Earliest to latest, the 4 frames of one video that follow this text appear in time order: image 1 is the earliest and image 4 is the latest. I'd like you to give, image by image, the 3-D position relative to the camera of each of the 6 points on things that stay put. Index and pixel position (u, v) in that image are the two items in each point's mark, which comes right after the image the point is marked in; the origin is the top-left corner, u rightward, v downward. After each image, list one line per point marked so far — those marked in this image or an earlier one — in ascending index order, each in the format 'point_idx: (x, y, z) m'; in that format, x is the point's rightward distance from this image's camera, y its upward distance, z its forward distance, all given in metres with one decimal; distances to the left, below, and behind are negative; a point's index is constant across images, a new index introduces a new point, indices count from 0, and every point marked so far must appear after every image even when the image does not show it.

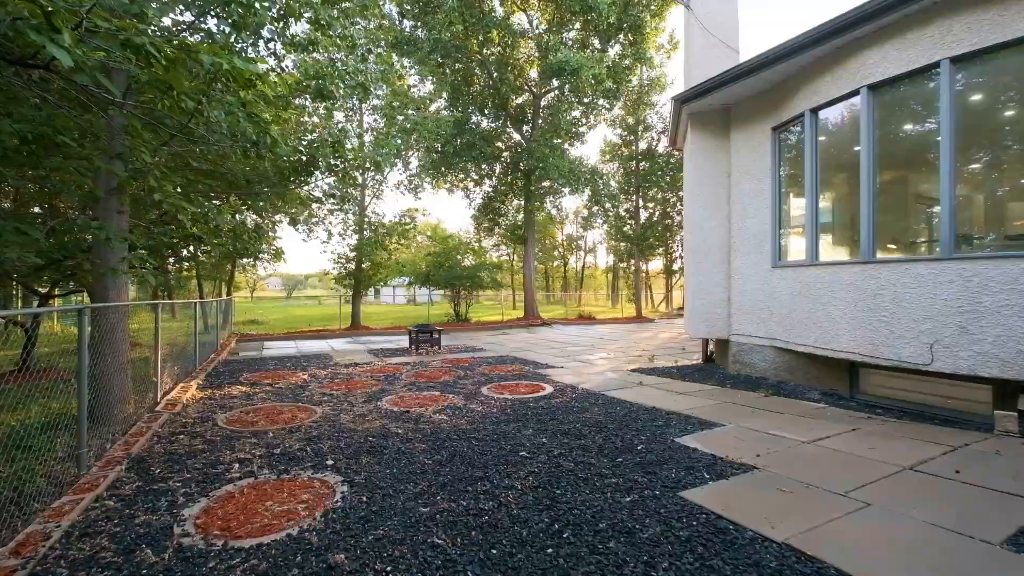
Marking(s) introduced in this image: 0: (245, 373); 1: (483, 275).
0: (-5.0, -1.6, +7.1) m
1: (-1.3, +0.6, +16.5) m
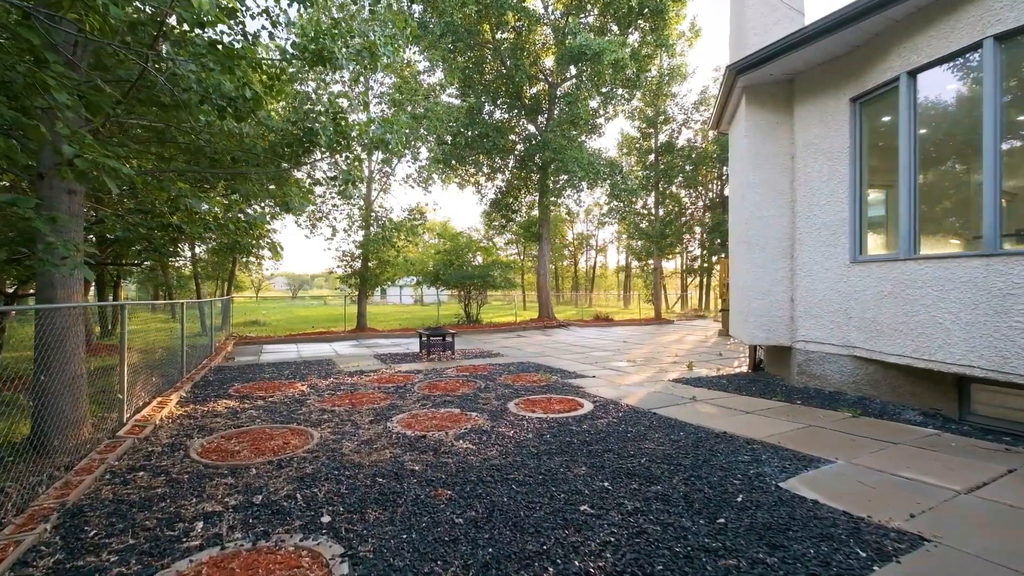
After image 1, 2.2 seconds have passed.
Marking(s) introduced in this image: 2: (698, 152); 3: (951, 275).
0: (-4.5, -1.6, +6.3) m
1: (-0.7, +0.6, +15.6) m
2: (+9.5, +6.9, +19.4) m
3: (+4.8, +0.1, +4.2) m
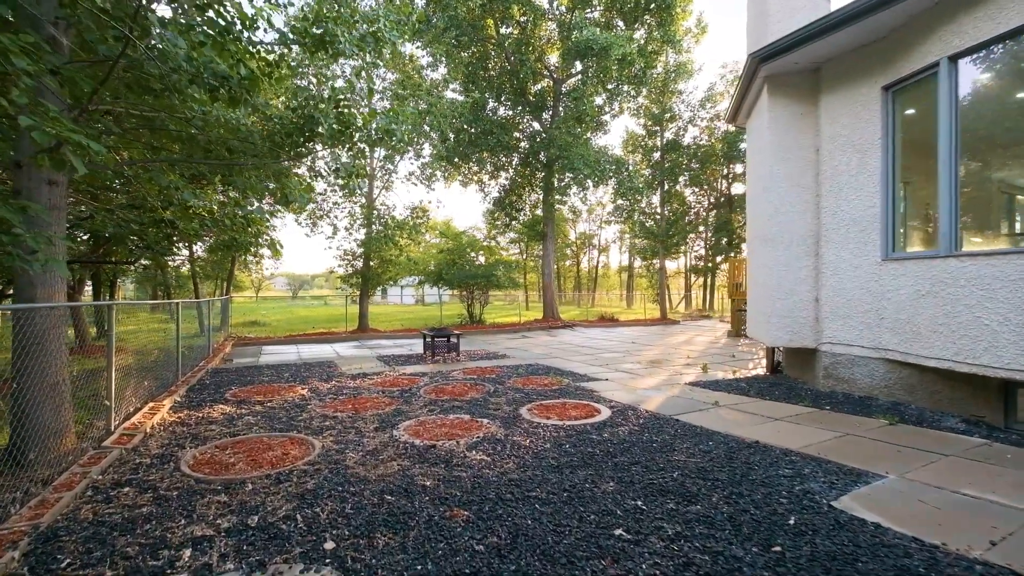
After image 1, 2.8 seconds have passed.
0: (-4.4, -1.6, +6.0) m
1: (-0.5, +0.6, +15.3) m
2: (+9.7, +7.0, +19.1) m
3: (+5.0, +0.1, +3.9) m
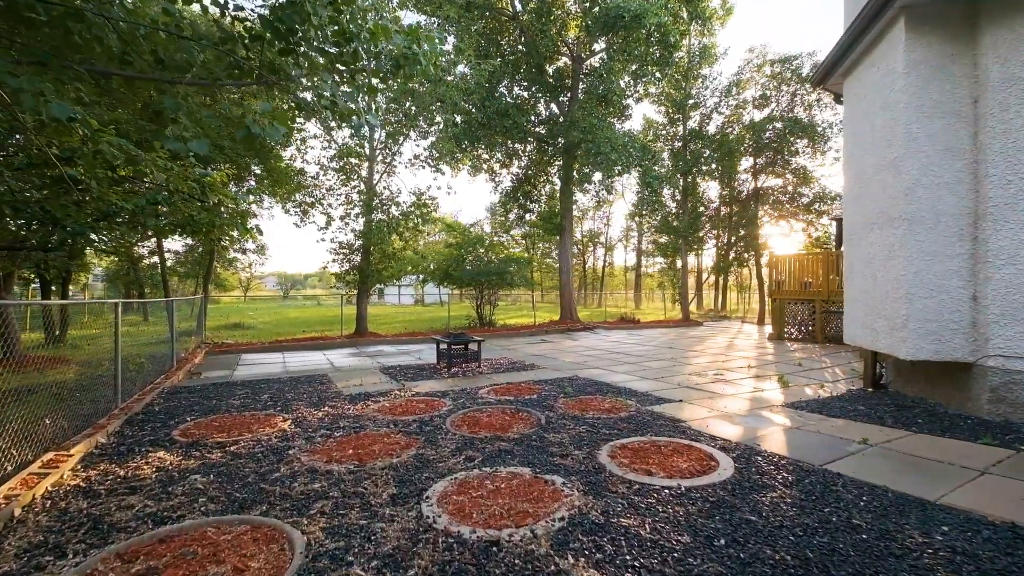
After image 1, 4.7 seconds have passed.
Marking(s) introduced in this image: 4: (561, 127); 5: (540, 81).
0: (-3.7, -1.5, +4.4) m
1: (0.0, +0.6, +13.8) m
2: (+10.1, +7.0, +17.8) m
3: (+5.7, +0.2, +2.5) m
4: (+1.7, +5.7, +13.4) m
5: (+1.0, +7.5, +13.8) m
